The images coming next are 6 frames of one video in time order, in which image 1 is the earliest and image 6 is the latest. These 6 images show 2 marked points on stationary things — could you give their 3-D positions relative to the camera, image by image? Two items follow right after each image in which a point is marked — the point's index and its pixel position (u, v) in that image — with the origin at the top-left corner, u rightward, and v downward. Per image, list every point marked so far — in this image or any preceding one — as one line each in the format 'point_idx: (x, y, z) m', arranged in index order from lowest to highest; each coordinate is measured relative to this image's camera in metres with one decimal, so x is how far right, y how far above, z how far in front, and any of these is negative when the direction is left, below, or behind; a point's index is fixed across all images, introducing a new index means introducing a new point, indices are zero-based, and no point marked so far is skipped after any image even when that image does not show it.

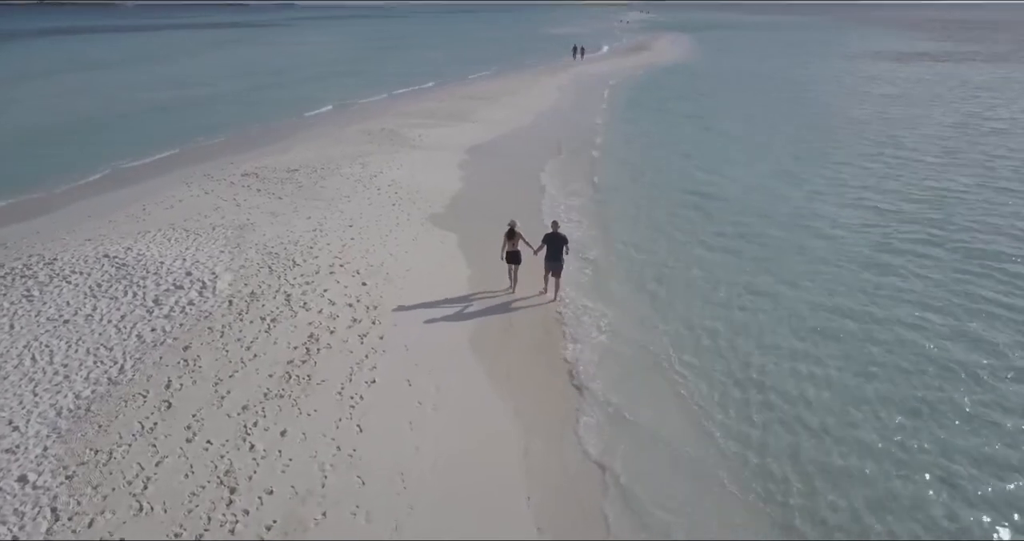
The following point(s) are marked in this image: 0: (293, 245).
0: (-3.9, +0.4, +13.5) m
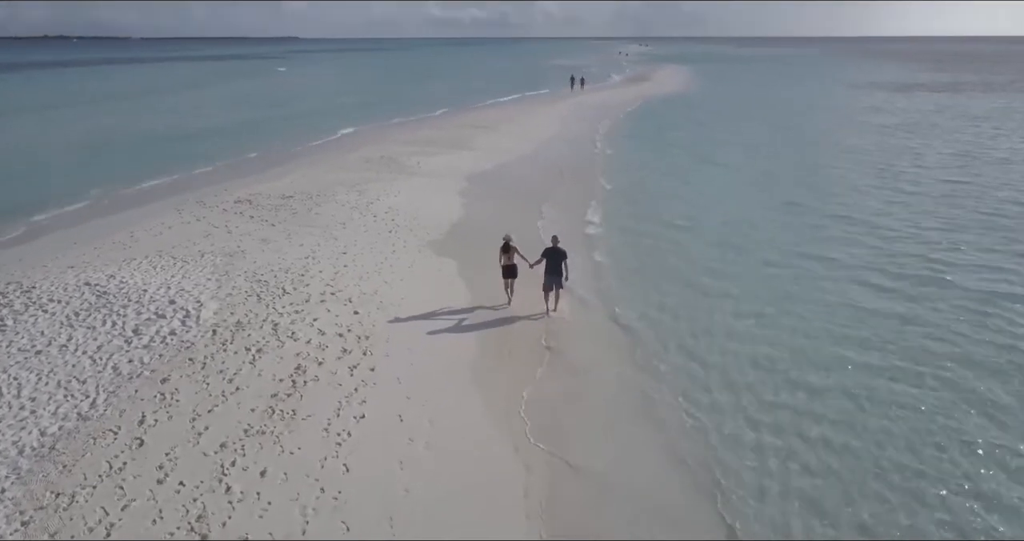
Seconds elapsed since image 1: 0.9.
0: (-3.9, 0.0, +13.0) m
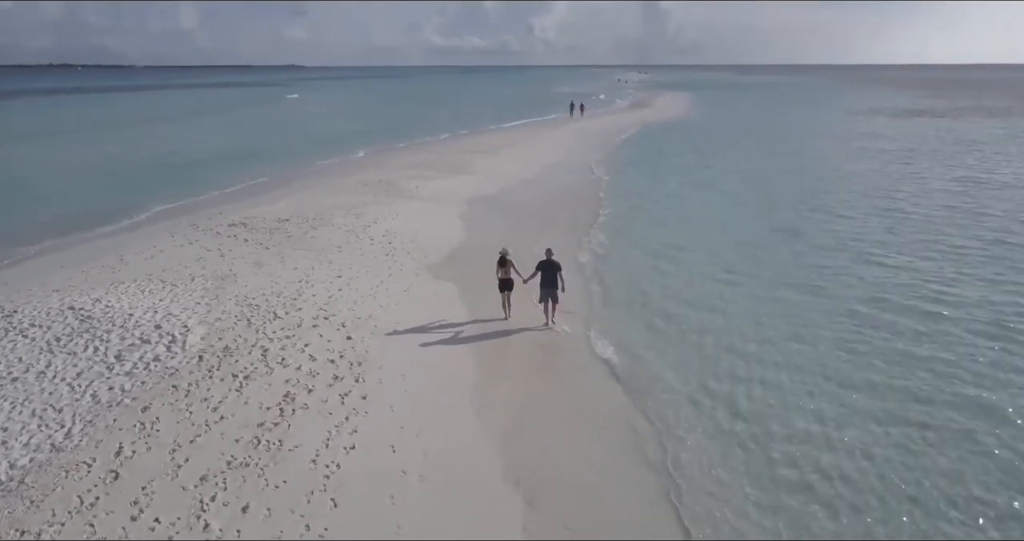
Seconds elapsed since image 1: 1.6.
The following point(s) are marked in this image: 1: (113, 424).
0: (-3.9, -0.4, +12.6) m
1: (-4.3, -1.7, +8.2) m
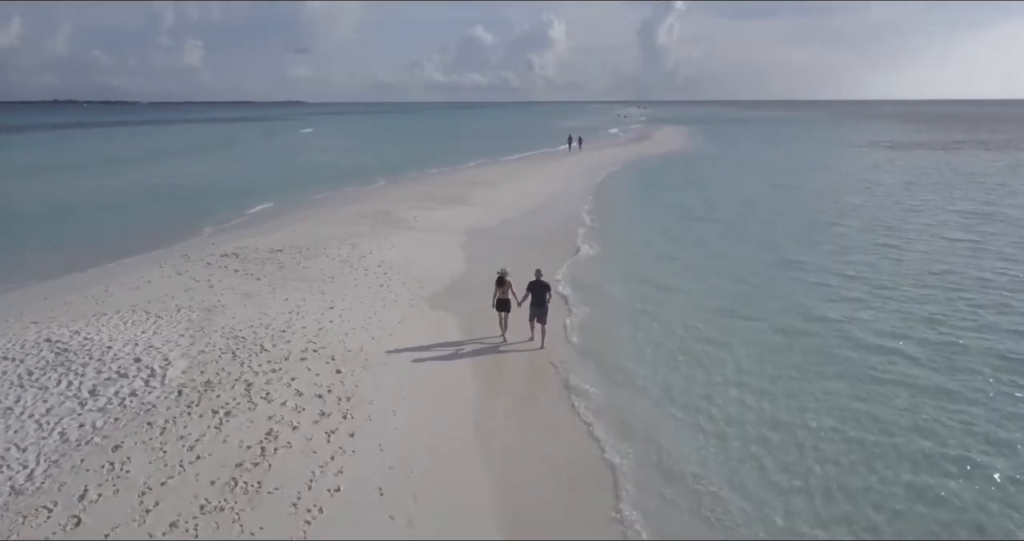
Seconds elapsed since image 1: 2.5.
0: (-3.9, -0.9, +12.1) m
1: (-4.3, -2.0, +7.7) m
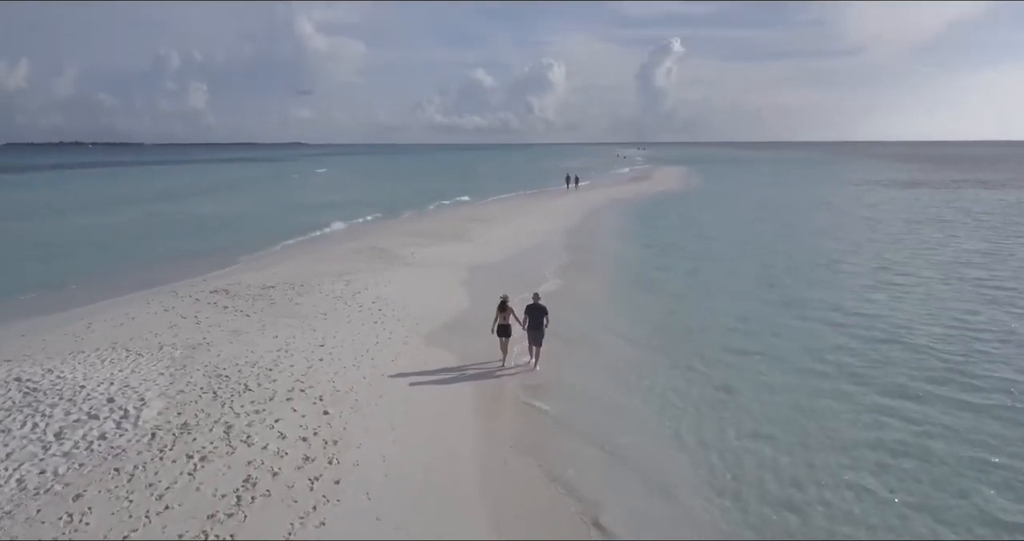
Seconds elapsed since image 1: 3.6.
0: (-3.9, -1.4, +11.4) m
1: (-4.3, -2.3, +7.0) m
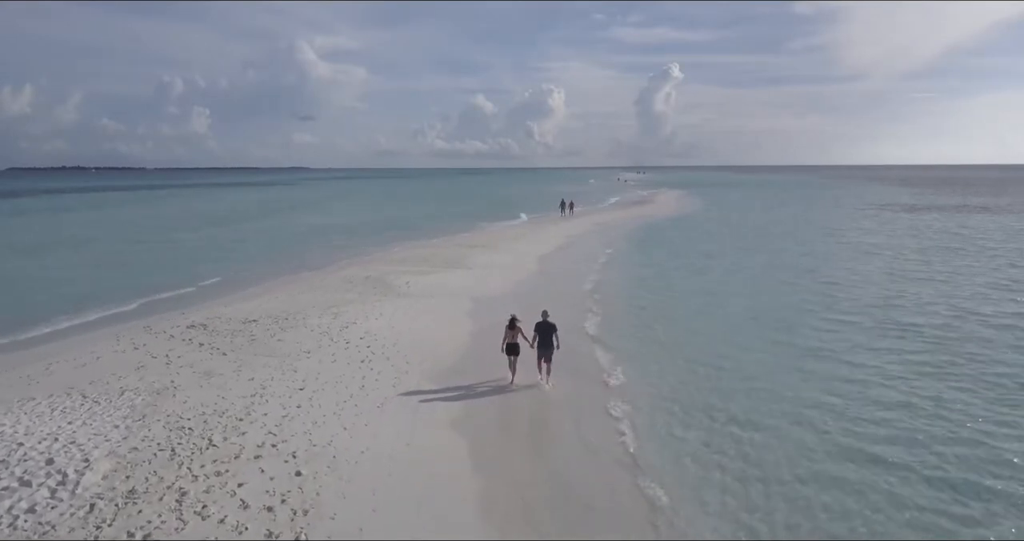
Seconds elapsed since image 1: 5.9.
0: (-3.9, -2.0, +10.2) m
1: (-4.4, -2.6, +5.8) m
